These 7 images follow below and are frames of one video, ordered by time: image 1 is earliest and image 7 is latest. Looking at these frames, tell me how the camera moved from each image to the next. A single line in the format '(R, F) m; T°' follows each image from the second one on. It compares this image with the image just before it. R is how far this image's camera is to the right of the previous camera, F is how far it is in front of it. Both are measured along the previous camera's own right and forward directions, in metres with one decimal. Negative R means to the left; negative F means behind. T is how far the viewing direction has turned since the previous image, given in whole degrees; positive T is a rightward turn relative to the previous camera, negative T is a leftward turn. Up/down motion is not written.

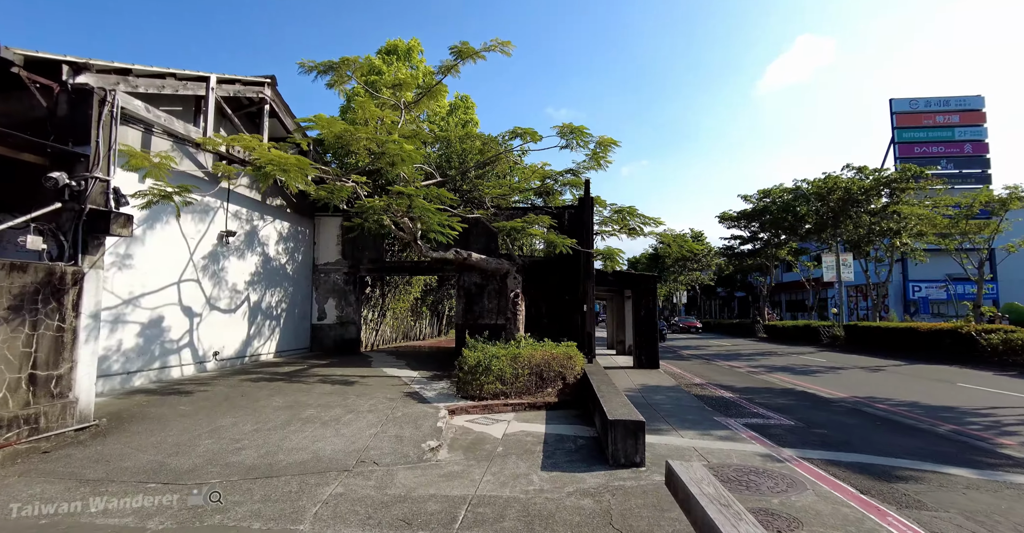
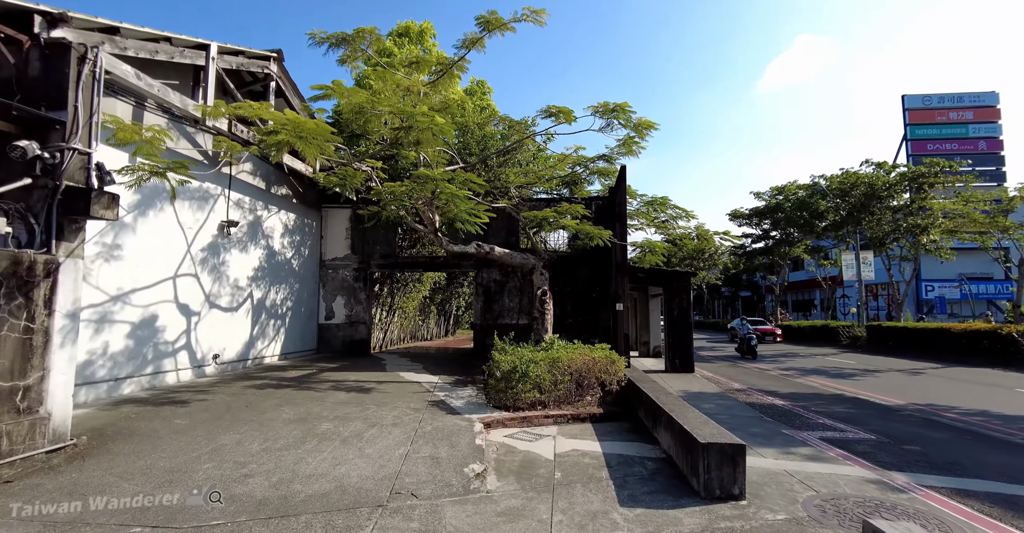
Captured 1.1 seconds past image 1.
(-0.7, +1.0) m; 0°
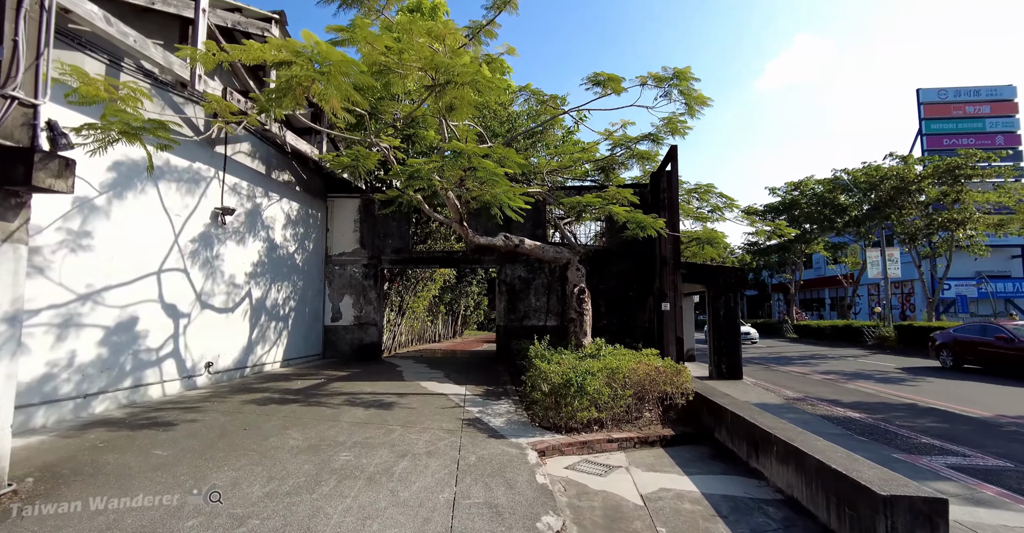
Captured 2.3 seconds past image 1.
(-0.7, +1.2) m; 0°
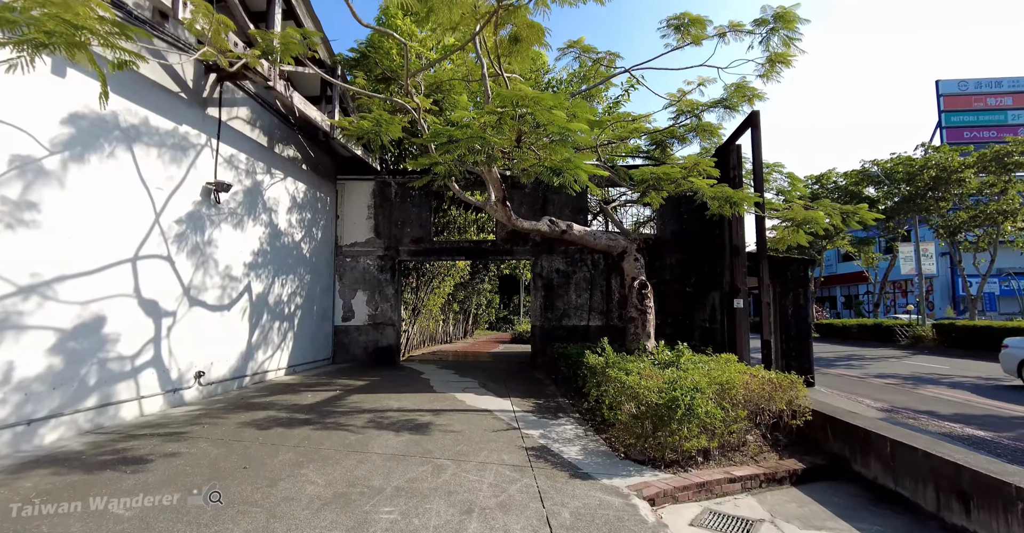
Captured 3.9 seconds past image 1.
(-0.9, +1.4) m; 0°
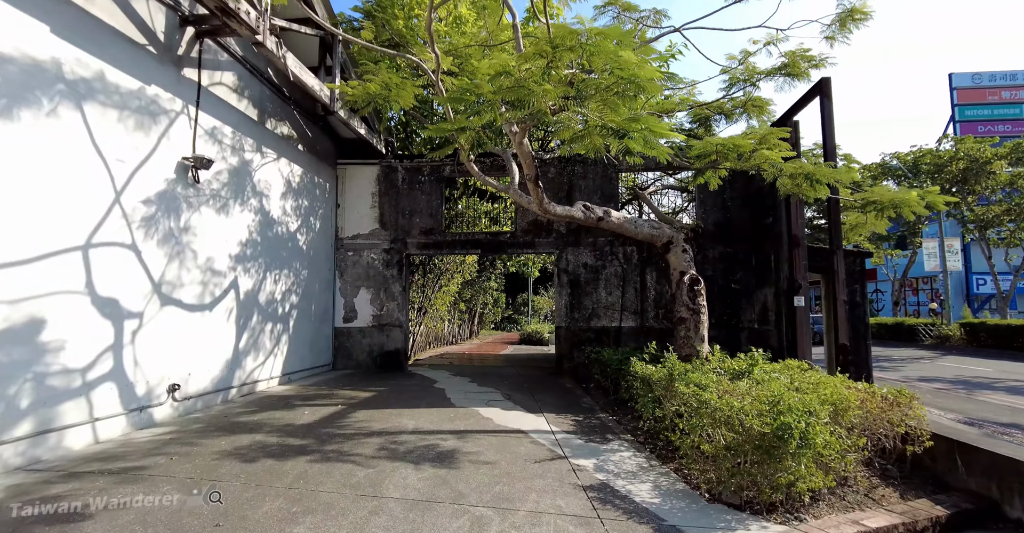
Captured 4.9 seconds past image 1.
(-0.5, +1.1) m; 0°
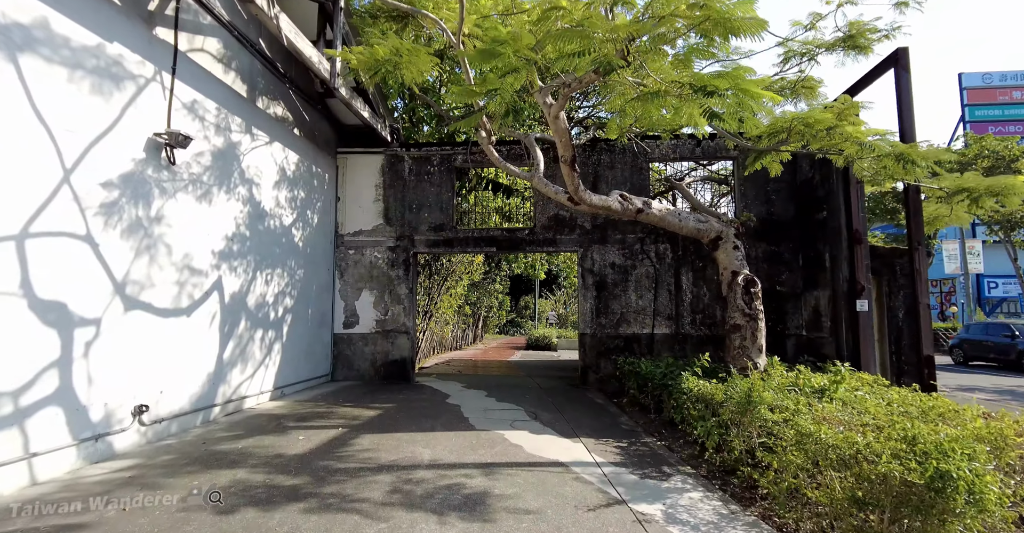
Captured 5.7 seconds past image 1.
(-0.4, +0.9) m; 0°
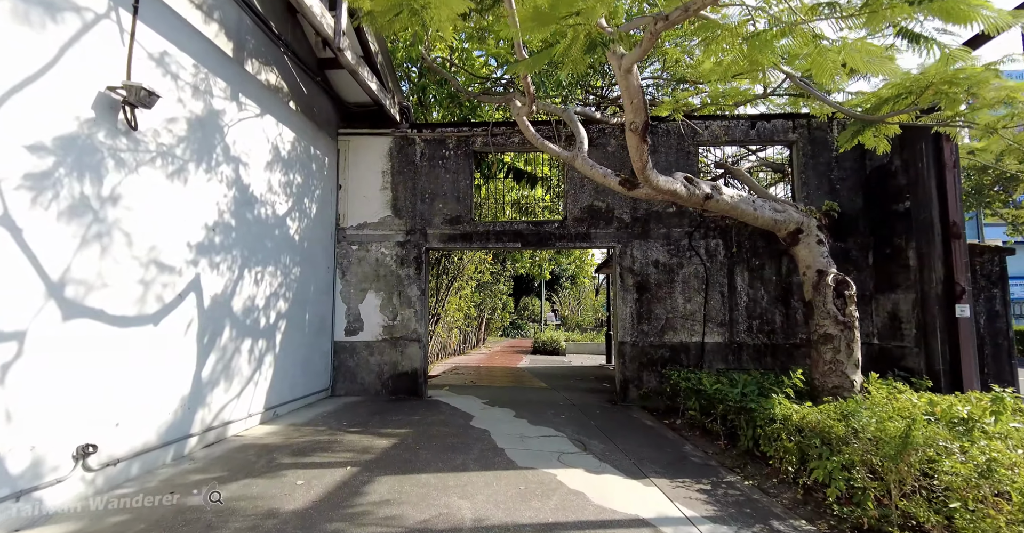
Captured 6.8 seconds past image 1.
(-0.5, +1.0) m; +1°
